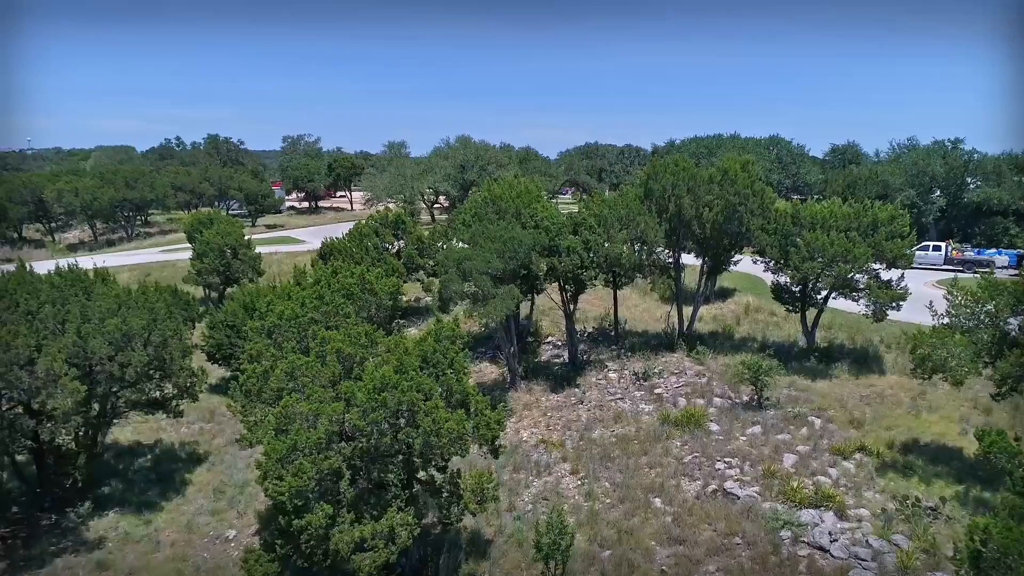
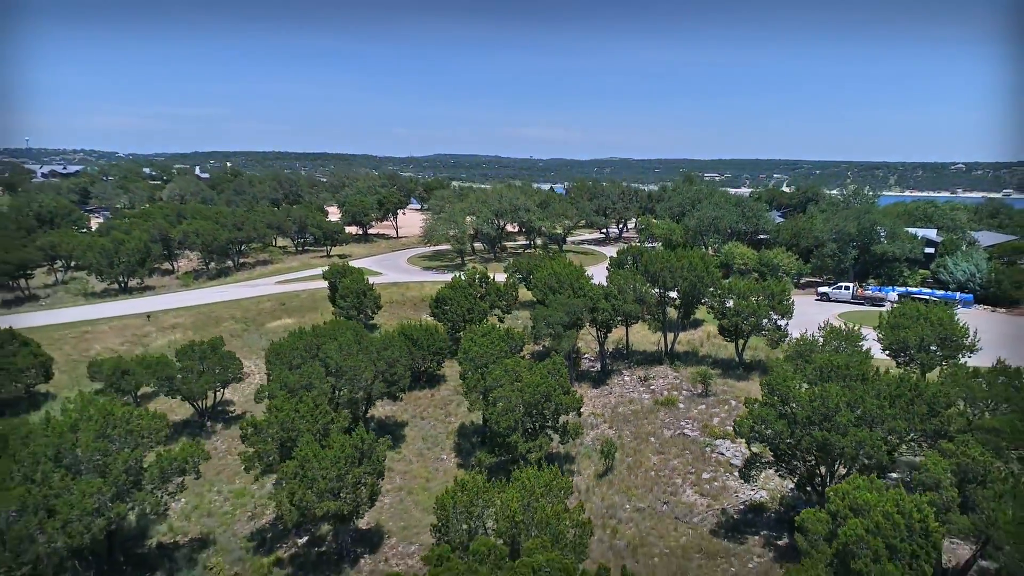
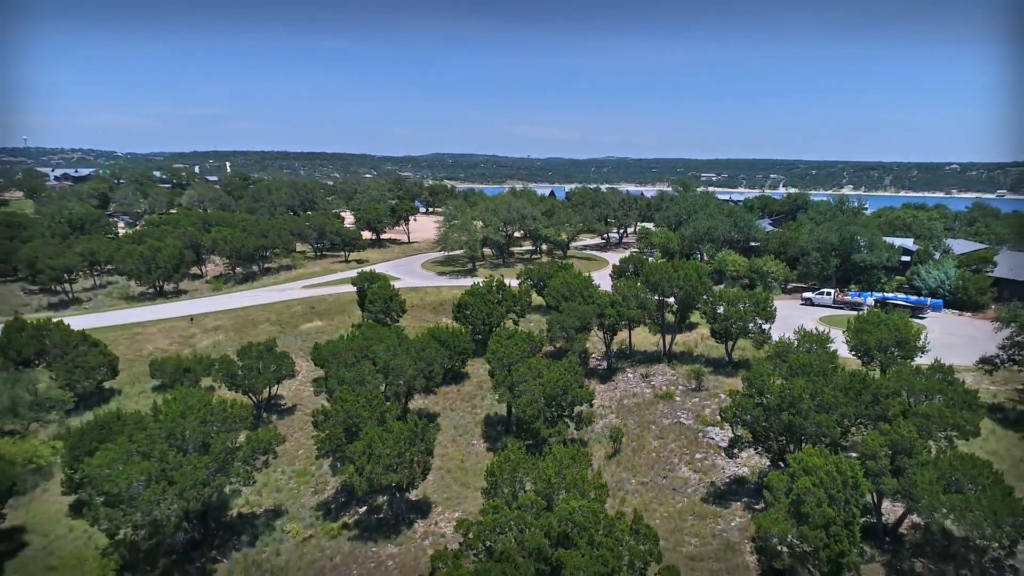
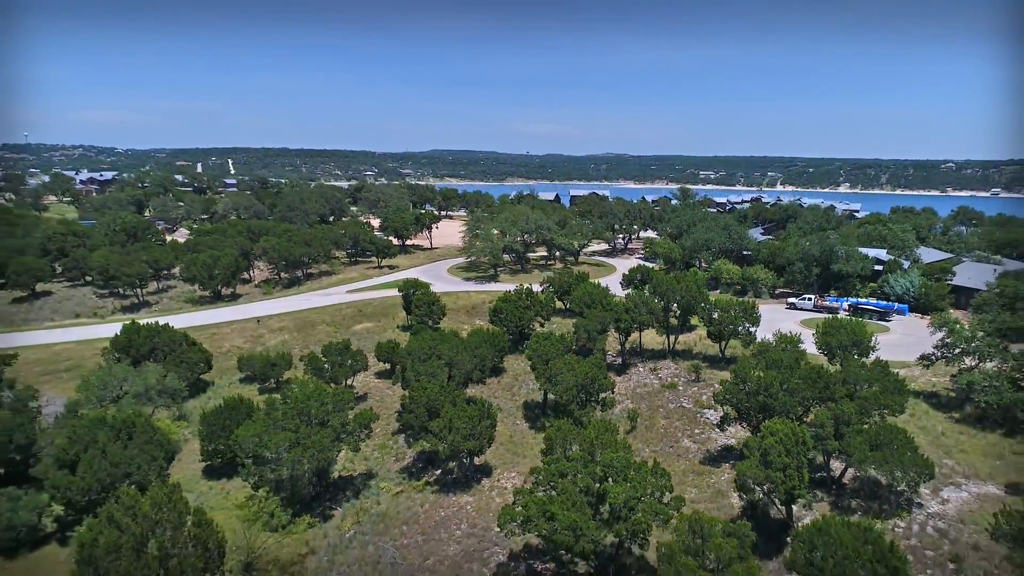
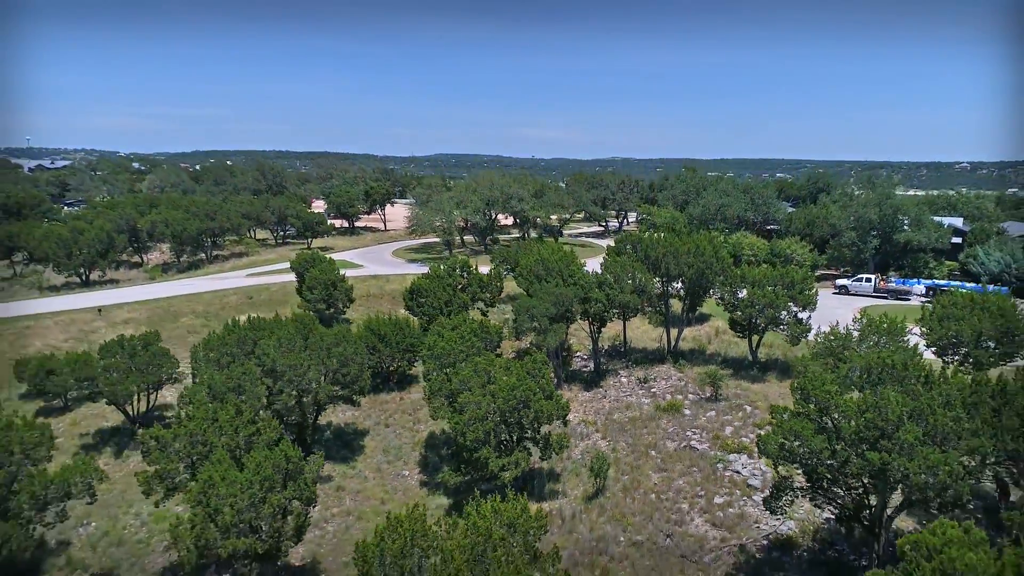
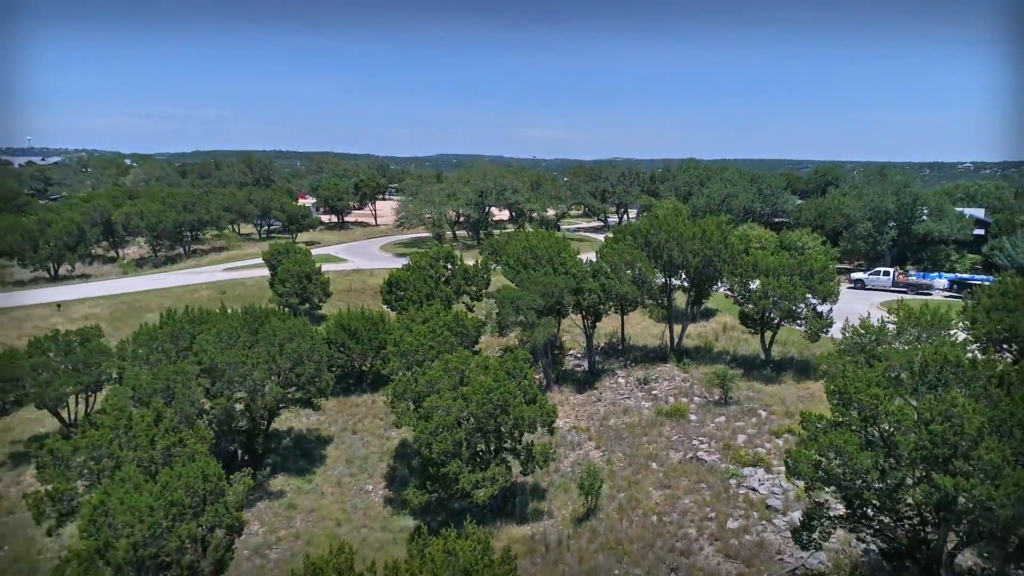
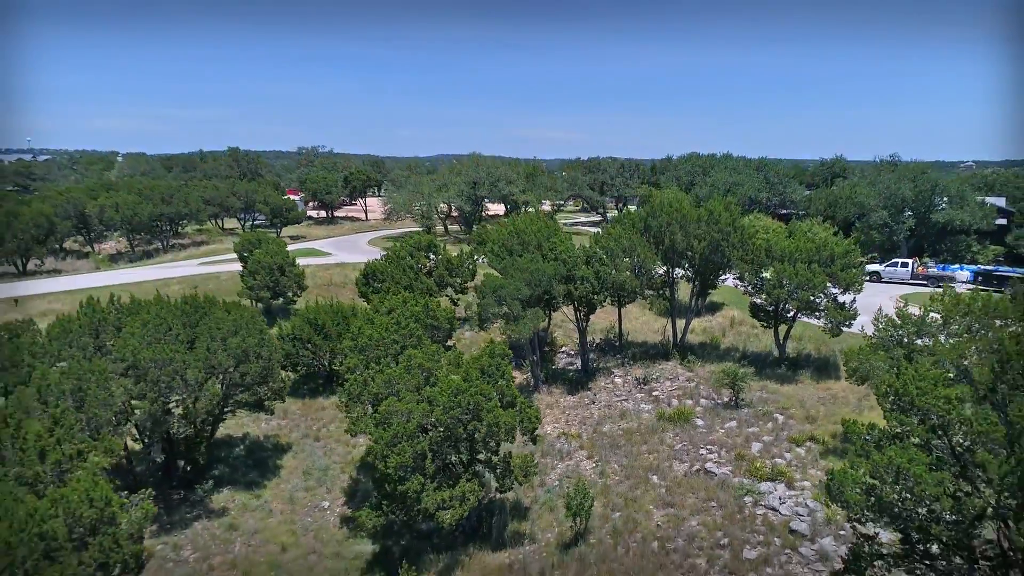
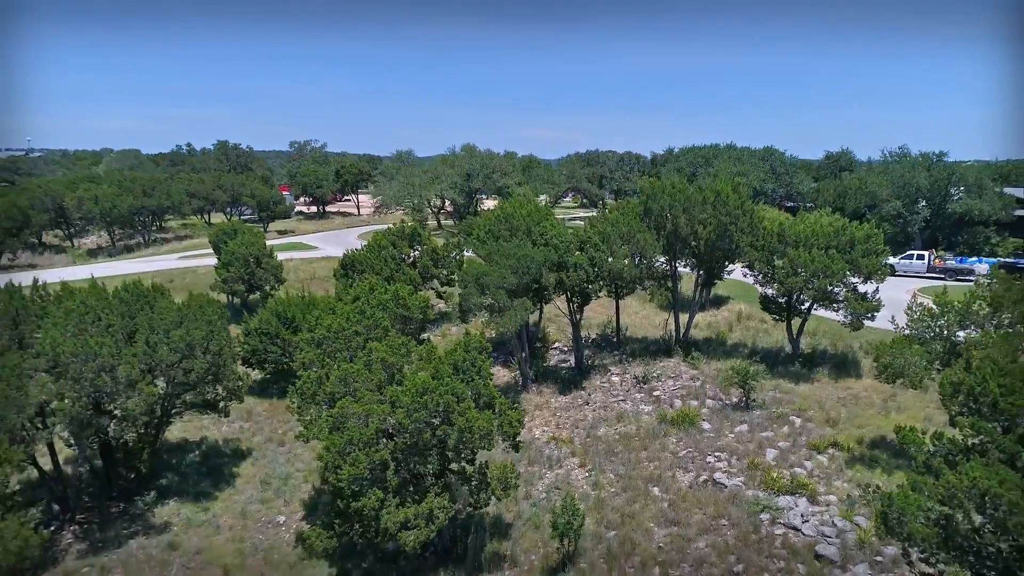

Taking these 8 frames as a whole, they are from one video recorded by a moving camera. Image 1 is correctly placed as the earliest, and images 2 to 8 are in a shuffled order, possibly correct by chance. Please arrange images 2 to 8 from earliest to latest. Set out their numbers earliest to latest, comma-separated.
8, 7, 6, 5, 2, 3, 4
